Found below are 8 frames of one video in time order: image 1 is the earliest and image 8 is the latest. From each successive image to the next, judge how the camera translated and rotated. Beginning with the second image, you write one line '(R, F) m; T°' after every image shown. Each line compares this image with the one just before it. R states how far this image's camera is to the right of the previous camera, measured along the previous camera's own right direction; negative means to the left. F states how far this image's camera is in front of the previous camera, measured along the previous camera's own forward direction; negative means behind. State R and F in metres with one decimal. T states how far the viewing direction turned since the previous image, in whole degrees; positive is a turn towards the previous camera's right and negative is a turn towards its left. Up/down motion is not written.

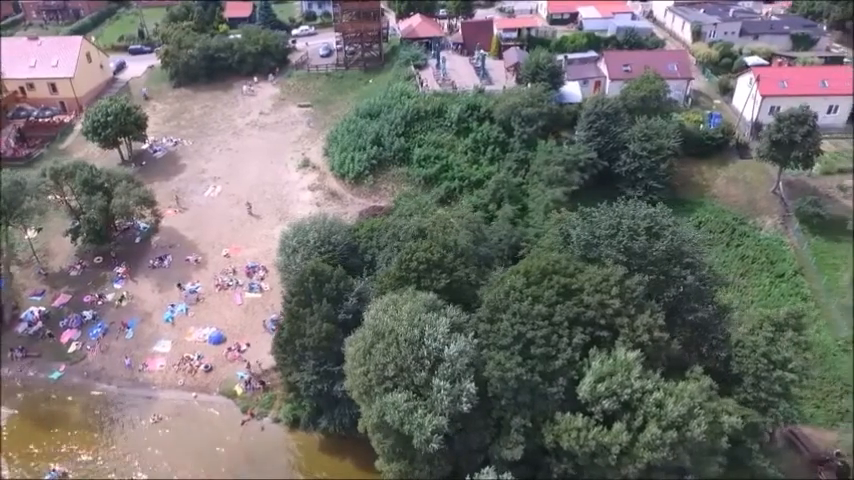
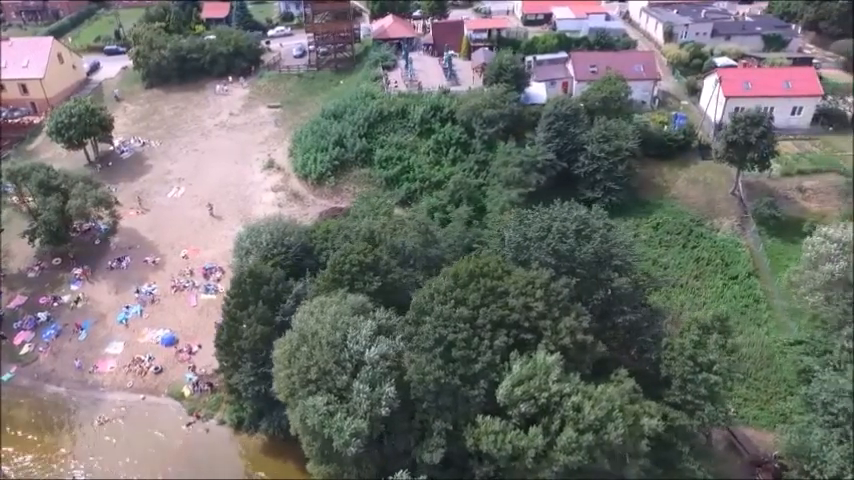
(+1.7, 0.0) m; 0°
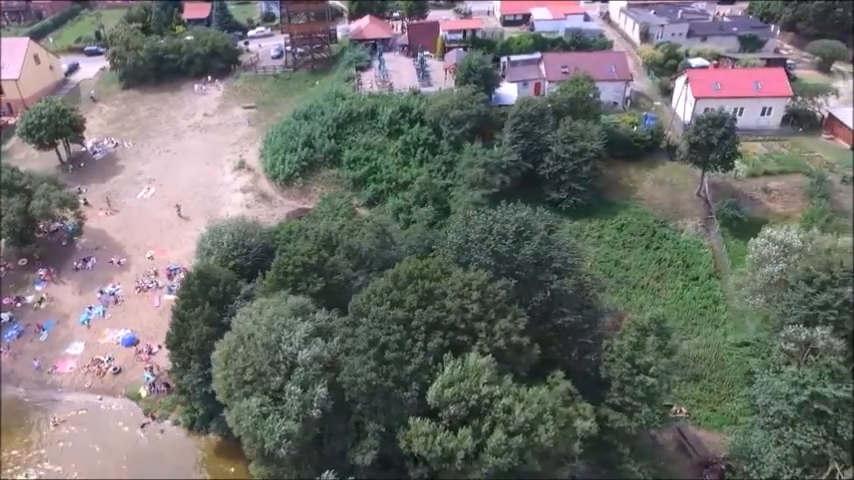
(+1.5, 0.0) m; 0°
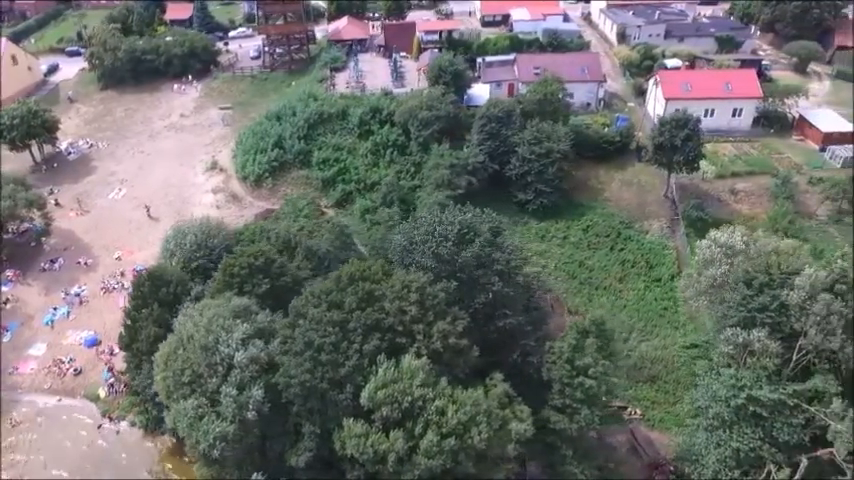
(+1.4, 0.0) m; 0°
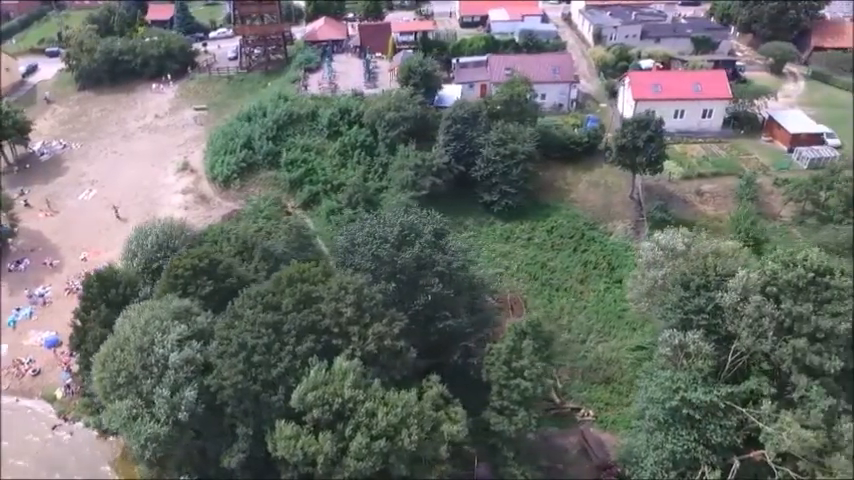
(+1.5, 0.0) m; 0°
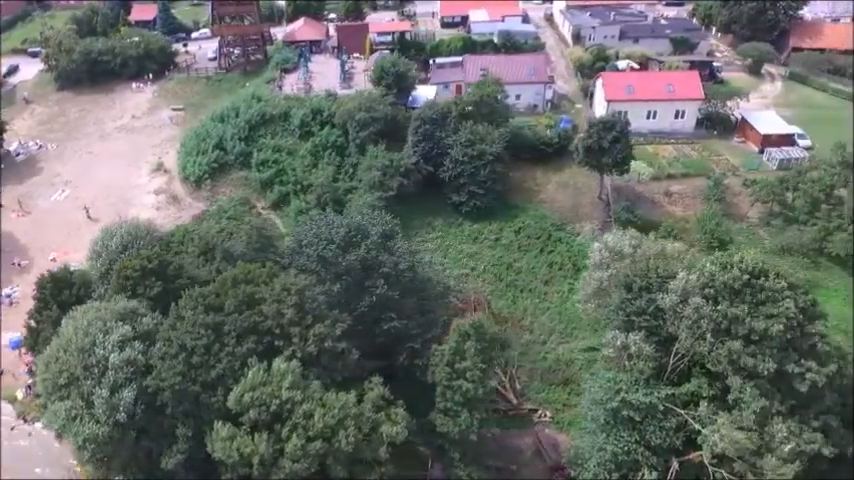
(+1.3, 0.0) m; 0°
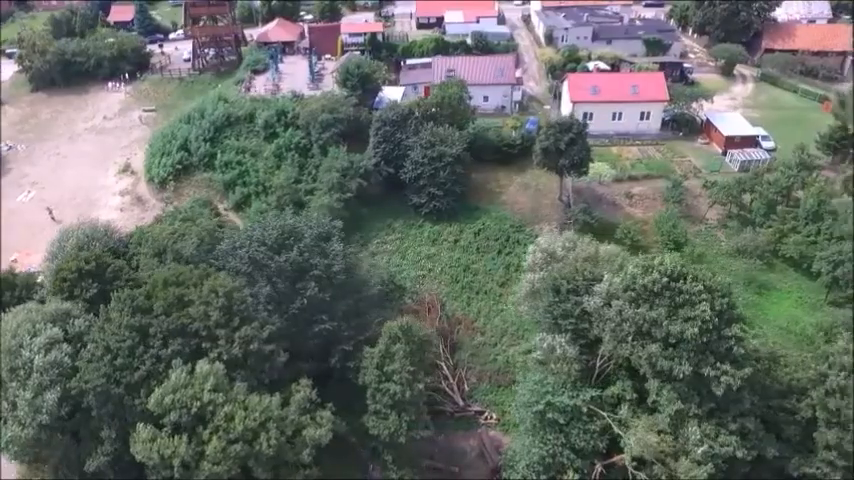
(+1.7, 0.0) m; 0°
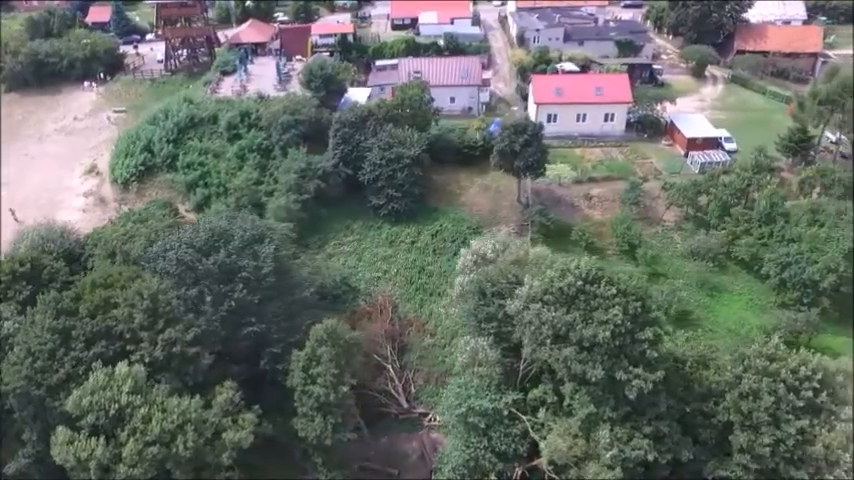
(+1.7, 0.0) m; 0°
